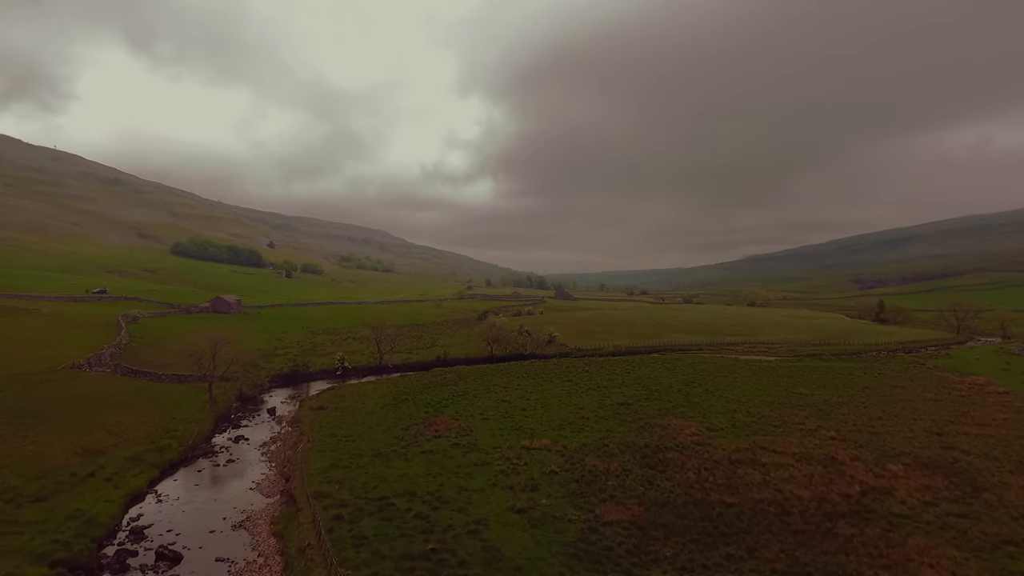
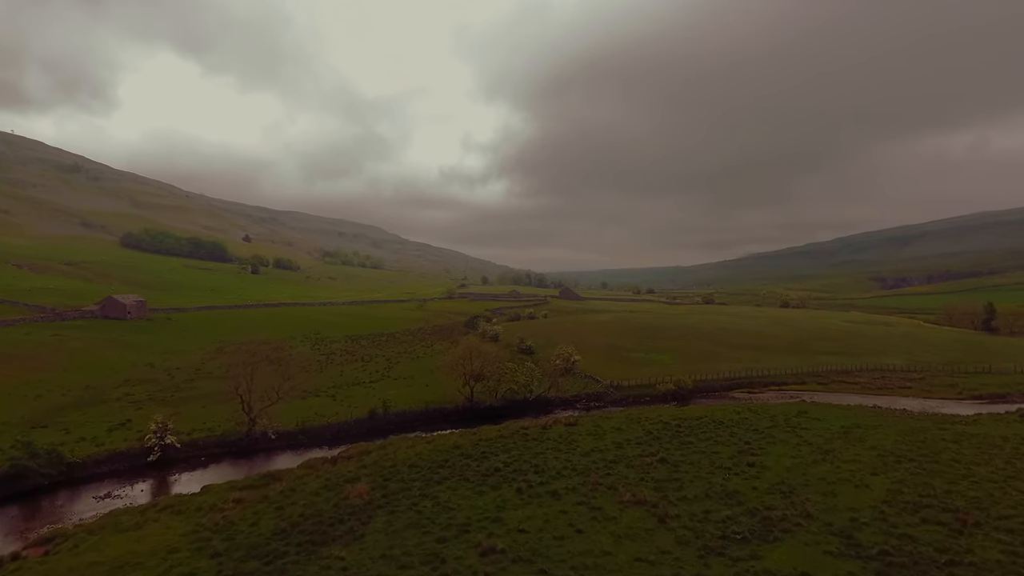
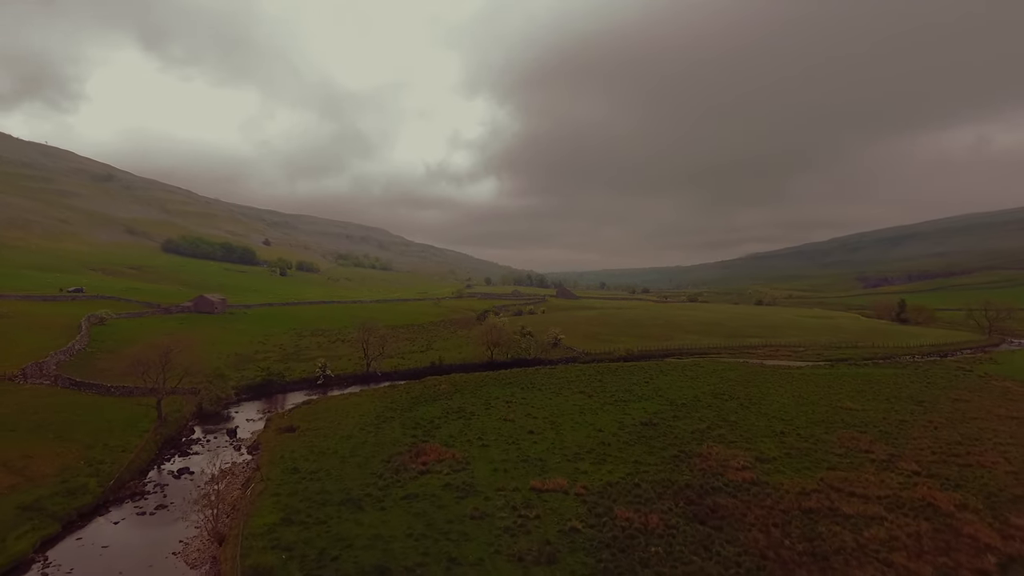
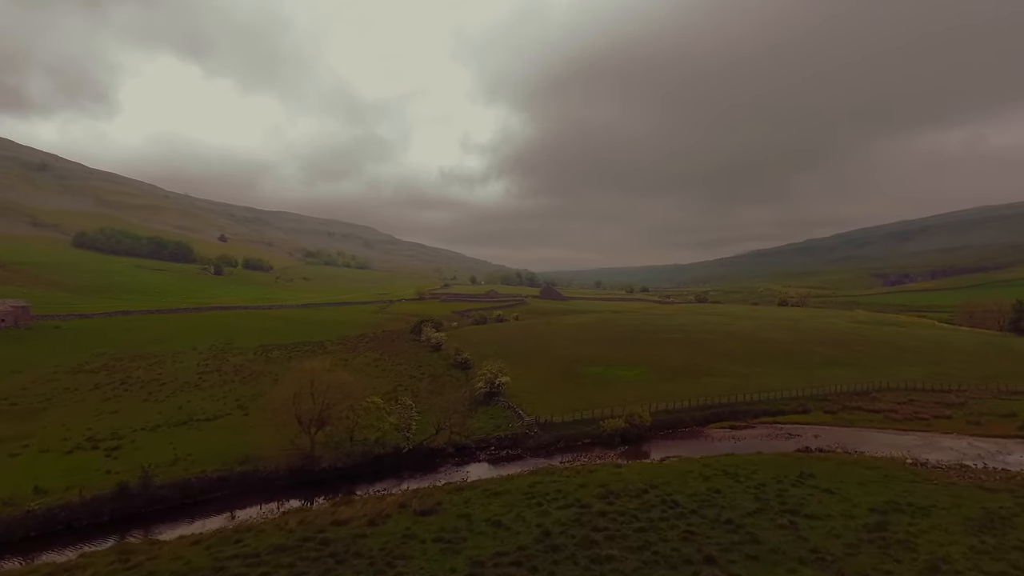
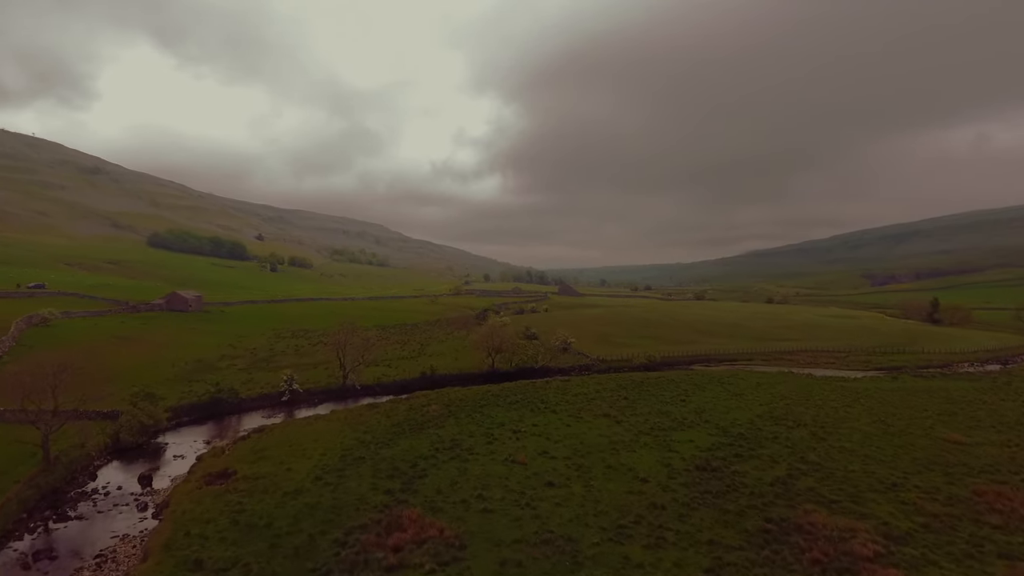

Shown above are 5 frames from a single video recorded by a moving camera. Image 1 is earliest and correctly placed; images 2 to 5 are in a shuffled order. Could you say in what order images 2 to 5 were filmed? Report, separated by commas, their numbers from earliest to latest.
3, 5, 2, 4
